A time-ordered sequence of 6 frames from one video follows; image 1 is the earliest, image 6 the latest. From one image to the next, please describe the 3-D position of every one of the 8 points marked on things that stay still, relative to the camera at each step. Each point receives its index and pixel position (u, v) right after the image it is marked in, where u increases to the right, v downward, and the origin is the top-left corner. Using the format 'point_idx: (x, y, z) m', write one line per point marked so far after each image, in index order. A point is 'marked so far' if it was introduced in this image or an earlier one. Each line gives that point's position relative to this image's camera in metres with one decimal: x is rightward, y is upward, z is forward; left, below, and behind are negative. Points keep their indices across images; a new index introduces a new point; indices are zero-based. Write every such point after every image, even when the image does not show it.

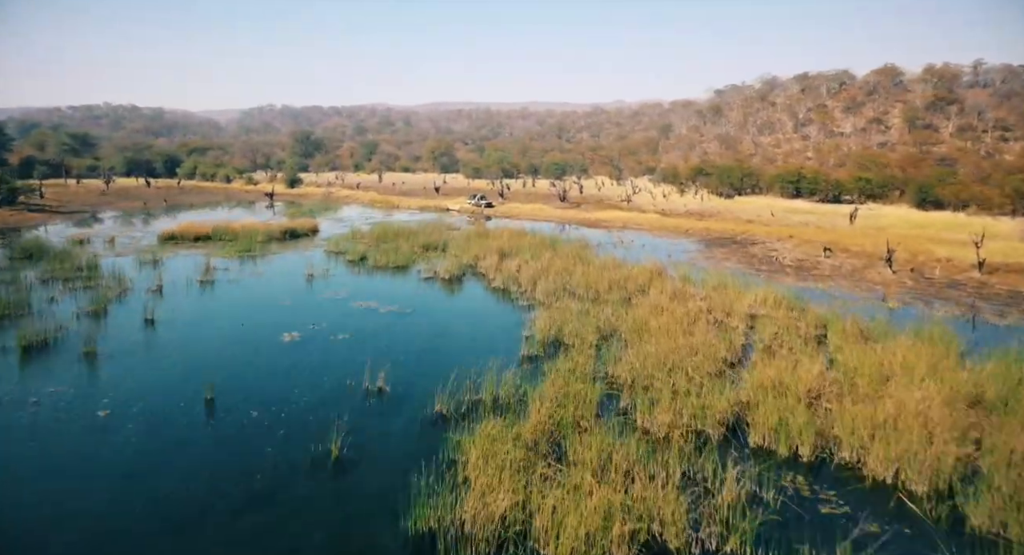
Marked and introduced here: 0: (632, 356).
0: (+3.3, -2.2, +17.6) m
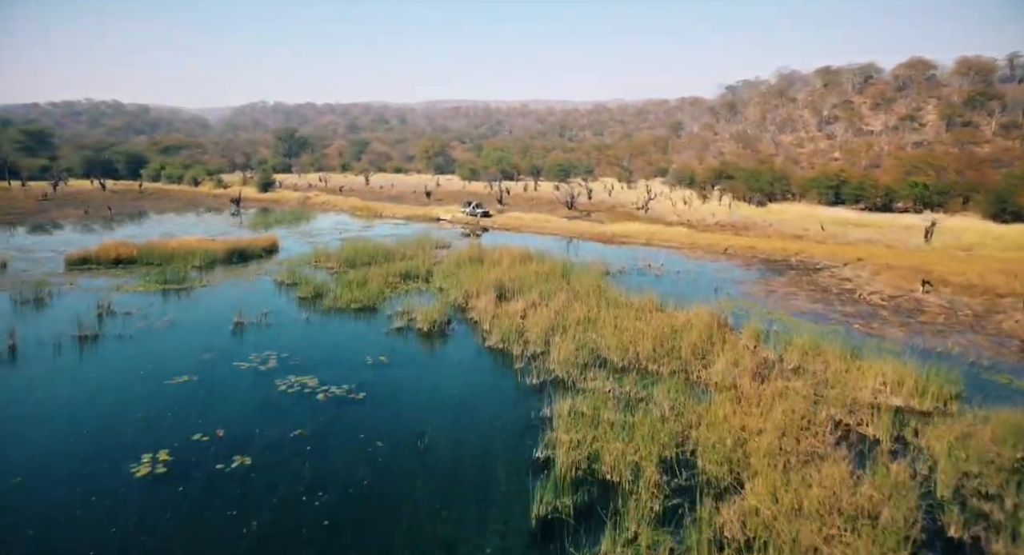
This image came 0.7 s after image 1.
0: (+3.5, -3.9, +9.7) m
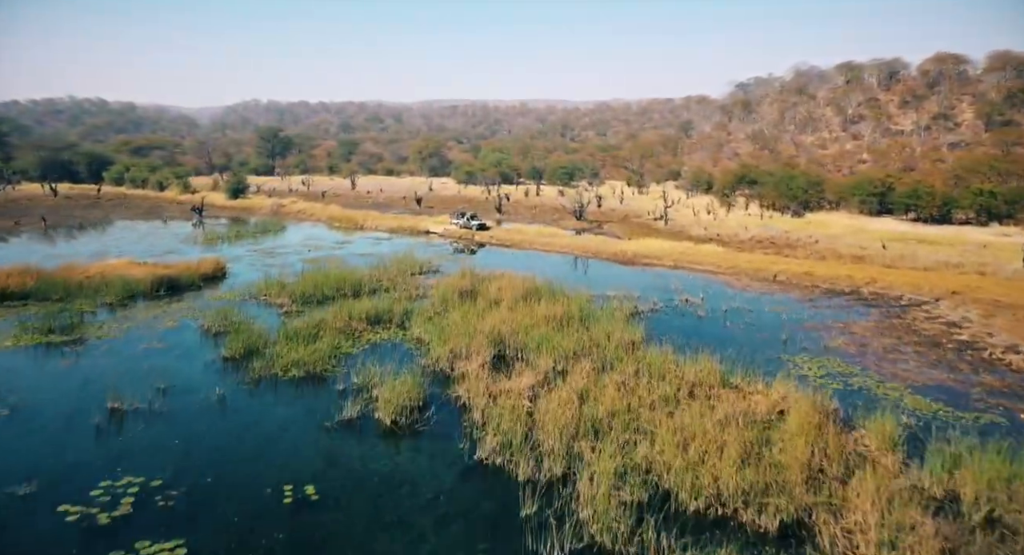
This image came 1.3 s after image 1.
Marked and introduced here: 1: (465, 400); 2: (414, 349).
0: (+3.6, -5.4, +2.8) m
1: (-1.1, -2.9, +15.6) m
2: (-3.0, -2.2, +19.6) m
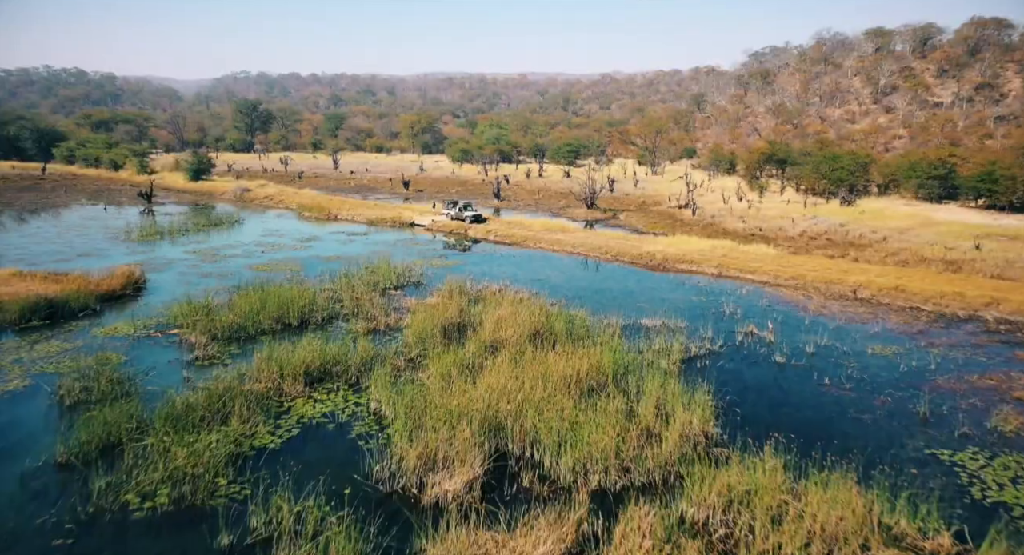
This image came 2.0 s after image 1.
0: (+3.7, -7.1, -3.8) m
1: (-1.0, -4.1, +8.8) m
2: (-2.9, -3.2, +12.7) m
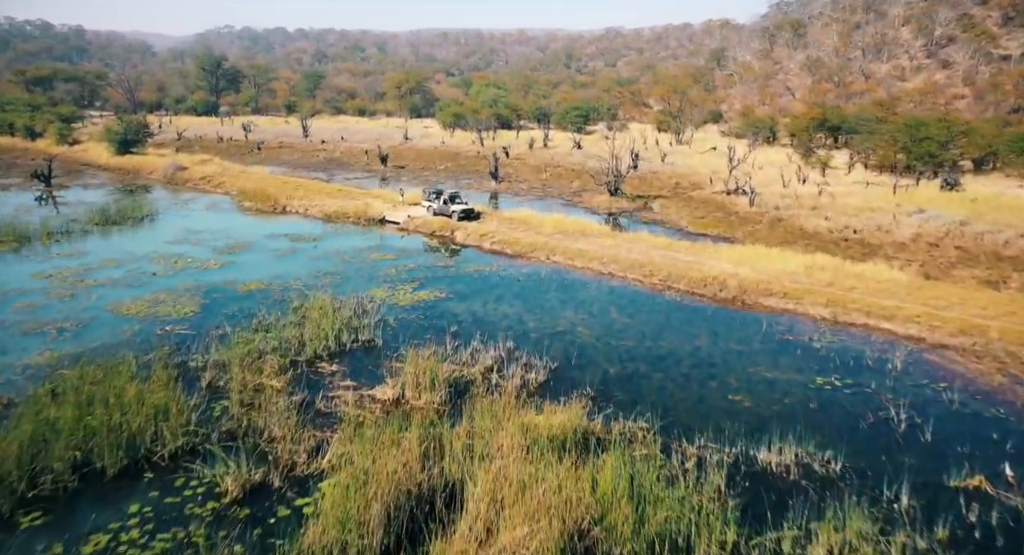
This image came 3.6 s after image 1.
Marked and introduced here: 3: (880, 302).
0: (+4.0, -10.2, -12.6) m
1: (-0.8, -6.5, -0.2) m
2: (-2.7, -5.4, +3.7) m
3: (+10.3, -0.7, +17.7) m
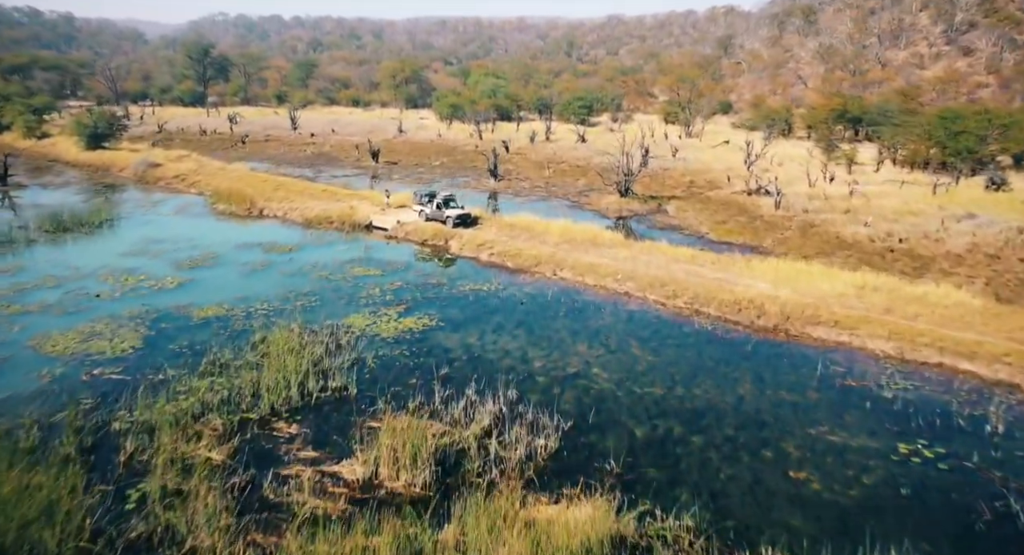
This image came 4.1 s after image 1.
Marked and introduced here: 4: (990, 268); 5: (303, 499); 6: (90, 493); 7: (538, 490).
0: (+4.1, -11.4, -15.3) m
1: (-0.7, -7.4, -3.0) m
2: (-2.7, -6.3, +0.9) m
3: (+10.3, -1.4, +14.8) m
4: (+15.0, +0.3, +19.6) m
5: (-3.1, -3.2, +9.4) m
6: (-6.1, -3.1, +9.1) m
7: (+0.4, -2.9, +9.5) m
